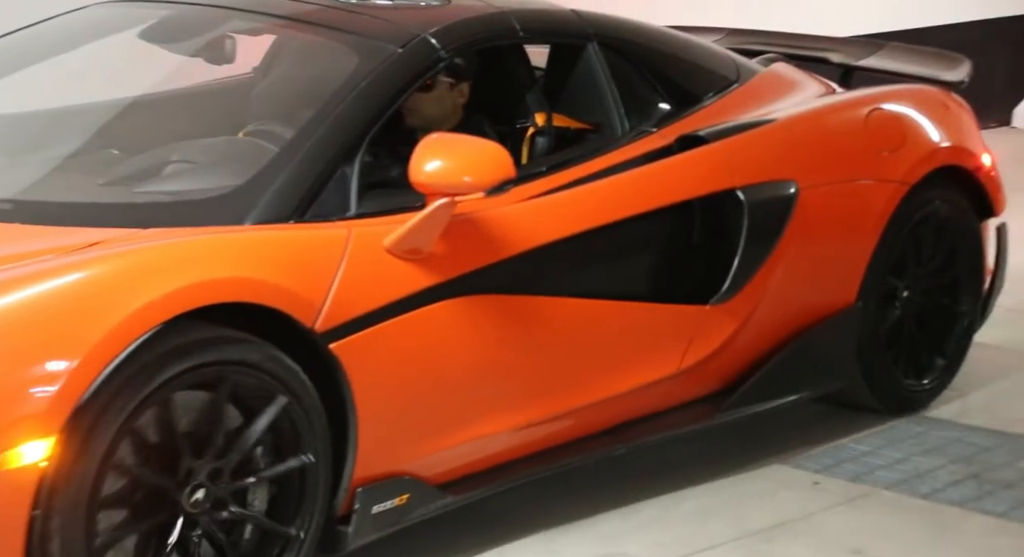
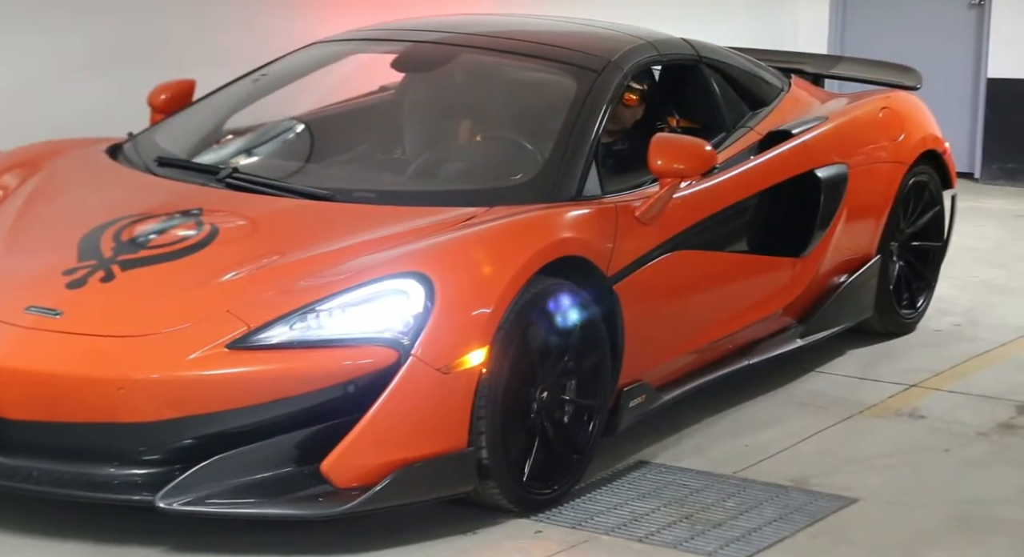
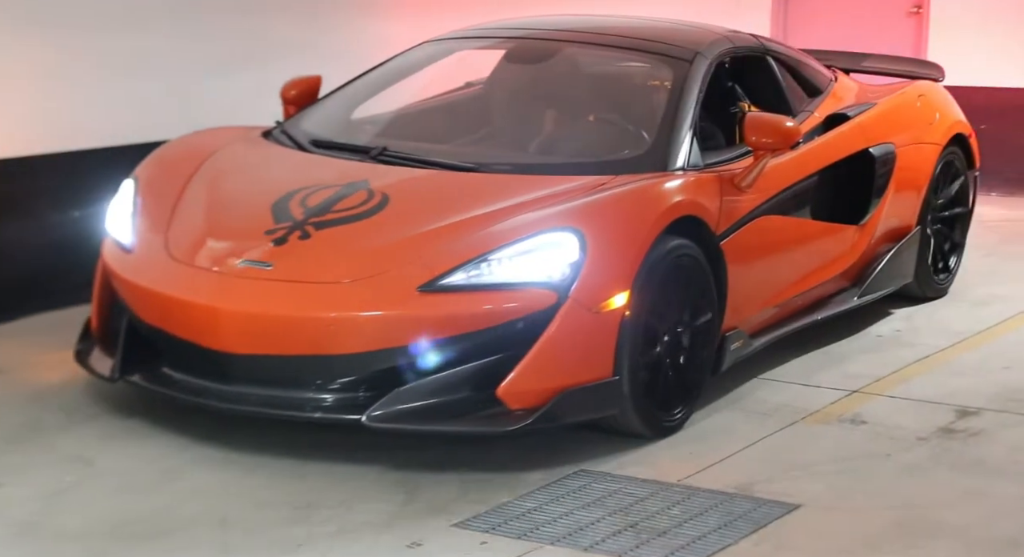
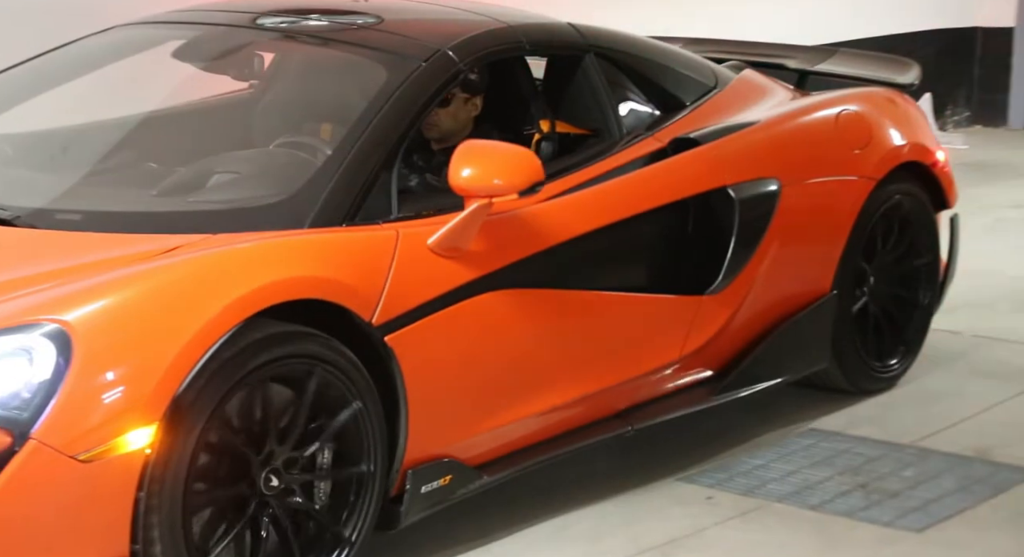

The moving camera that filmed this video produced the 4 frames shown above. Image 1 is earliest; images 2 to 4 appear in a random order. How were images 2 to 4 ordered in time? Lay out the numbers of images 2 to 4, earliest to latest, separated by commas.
4, 2, 3
